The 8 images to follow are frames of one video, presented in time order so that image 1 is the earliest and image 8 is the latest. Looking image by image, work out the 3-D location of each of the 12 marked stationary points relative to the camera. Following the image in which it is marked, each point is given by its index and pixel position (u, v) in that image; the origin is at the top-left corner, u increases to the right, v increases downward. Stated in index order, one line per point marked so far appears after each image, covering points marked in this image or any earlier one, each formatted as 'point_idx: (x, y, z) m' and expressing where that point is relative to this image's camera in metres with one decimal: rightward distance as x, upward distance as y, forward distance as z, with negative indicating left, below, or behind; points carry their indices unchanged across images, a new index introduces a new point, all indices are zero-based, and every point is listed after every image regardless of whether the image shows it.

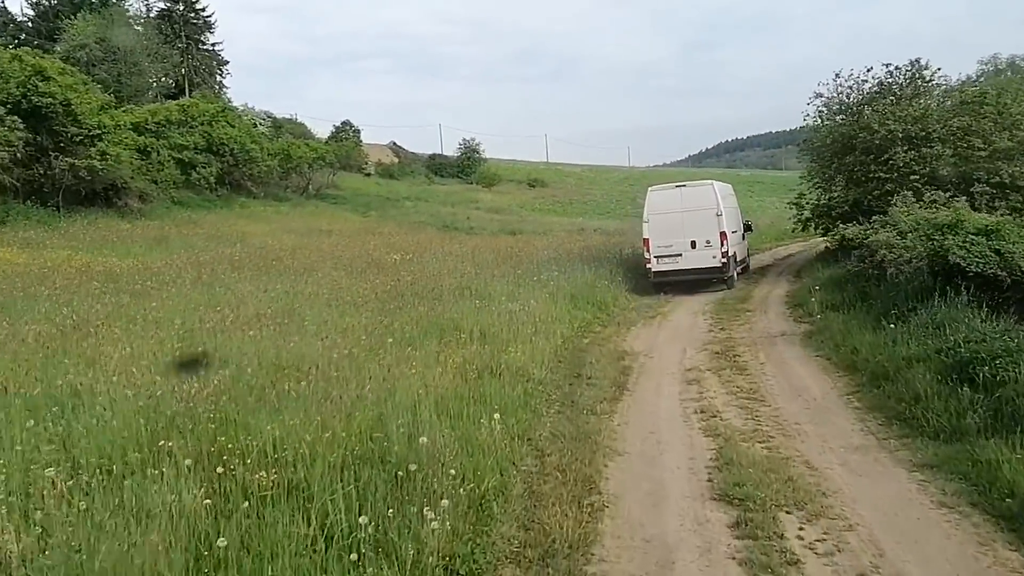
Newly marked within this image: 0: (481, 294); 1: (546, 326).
0: (-0.5, -0.2, +14.1) m
1: (+0.5, -0.5, +11.8) m
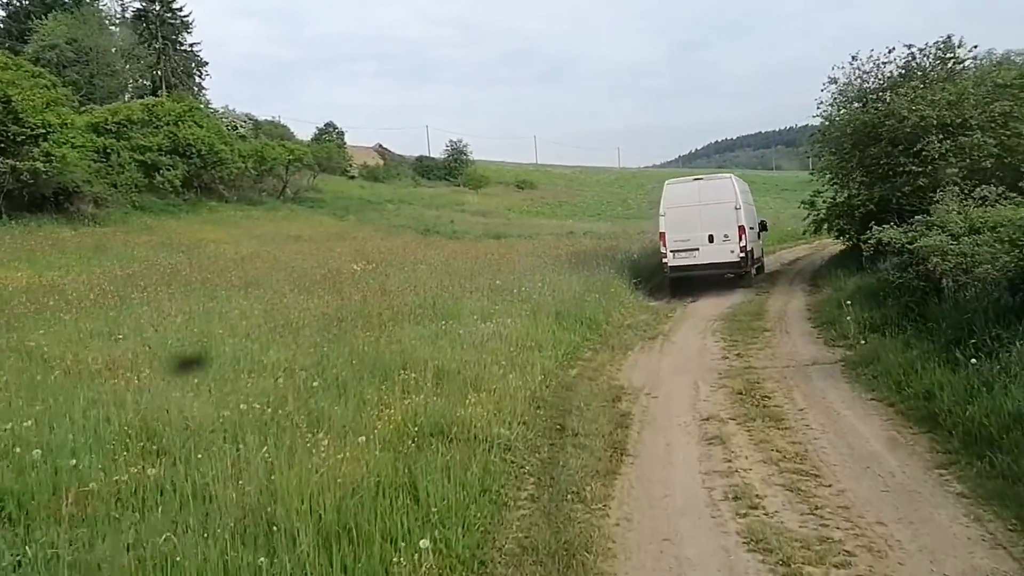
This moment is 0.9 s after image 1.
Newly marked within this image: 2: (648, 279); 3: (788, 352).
0: (-0.8, -0.4, +11.8) m
1: (+0.1, -0.7, +9.5) m
2: (+2.8, +0.2, +18.8) m
3: (+3.2, -0.7, +10.3) m
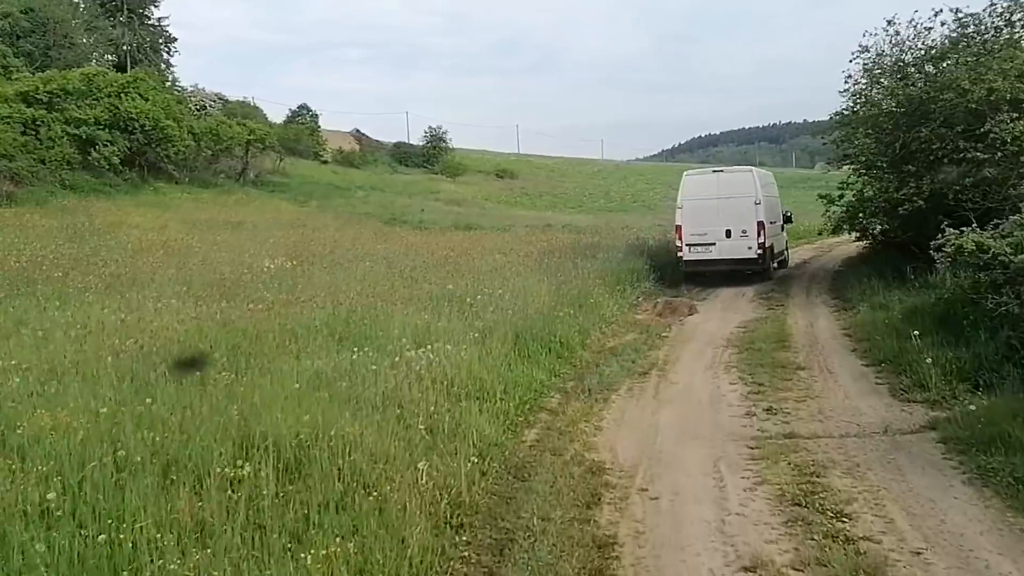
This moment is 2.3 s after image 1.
0: (-1.4, -0.5, +8.6) m
1: (-0.4, -0.9, +6.3) m
2: (+2.1, +0.1, +15.6) m
3: (+2.6, -1.0, +7.1) m
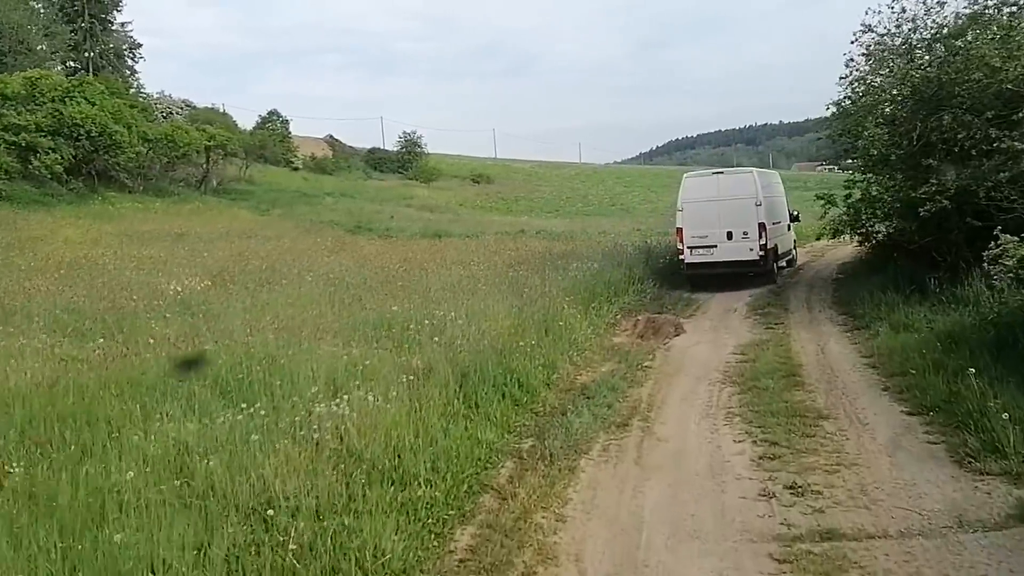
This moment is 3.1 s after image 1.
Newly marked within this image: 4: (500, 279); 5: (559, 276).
0: (-1.8, -0.8, +6.6) m
1: (-0.8, -1.1, +4.3) m
2: (+1.5, -0.2, +13.7) m
3: (+2.2, -1.1, +5.2) m
4: (-0.2, +0.1, +14.0) m
5: (+0.7, +0.2, +14.3) m
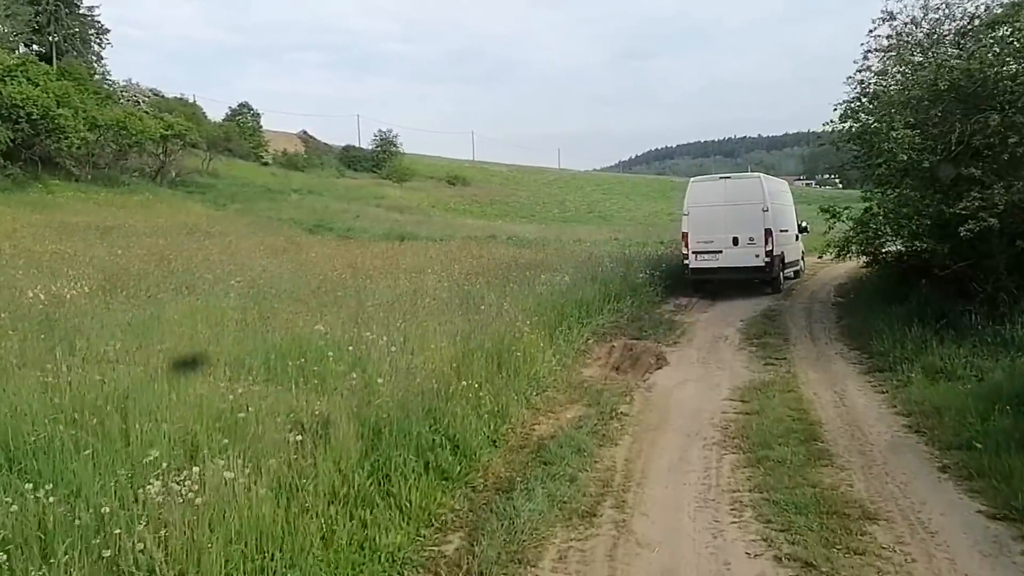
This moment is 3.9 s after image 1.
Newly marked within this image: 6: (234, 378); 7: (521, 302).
0: (-2.2, -0.9, +4.5) m
1: (-1.1, -1.3, +2.3) m
2: (+0.9, -0.4, +11.8) m
3: (+1.8, -1.4, +3.3) m
4: (-0.8, -0.1, +12.0) m
5: (+0.1, -0.1, +12.3) m
6: (-2.1, -0.6, +6.7) m
7: (+0.1, -0.2, +11.4) m
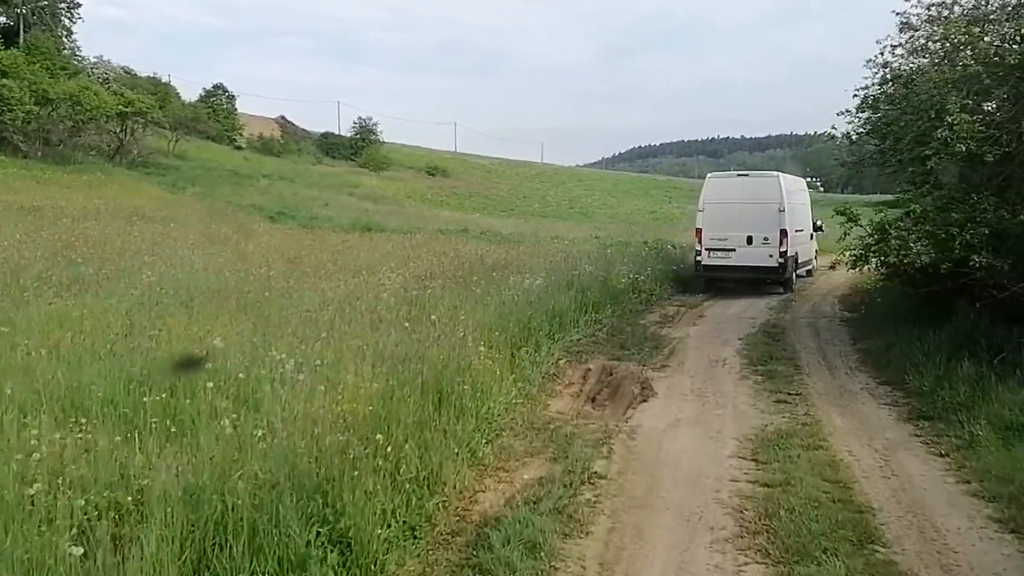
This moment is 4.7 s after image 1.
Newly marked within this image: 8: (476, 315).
0: (-2.6, -1.0, +2.5) m
1: (-1.4, -1.4, +0.3) m
2: (+0.5, -0.5, +9.8) m
3: (+1.5, -1.6, +1.4) m
4: (-1.2, -0.1, +10.0) m
5: (-0.3, -0.1, +10.3) m
6: (-2.4, -0.7, +4.7) m
7: (-0.3, -0.3, +9.4) m
8: (-0.3, -0.3, +9.2) m
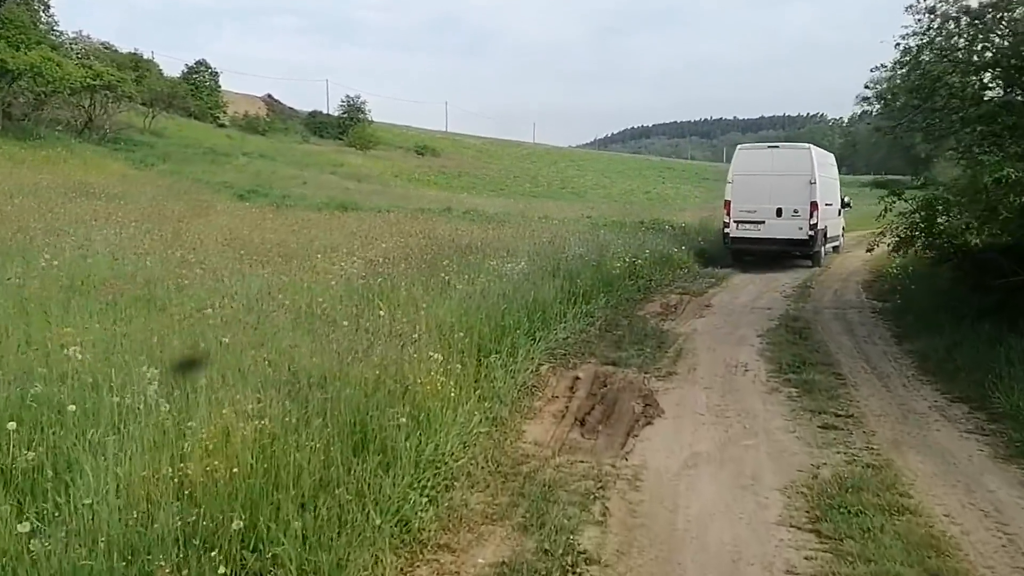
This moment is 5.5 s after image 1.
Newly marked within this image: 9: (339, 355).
0: (-2.8, -1.0, +0.6) m
1: (-1.6, -1.5, -1.6) m
2: (+0.2, -0.4, +7.9) m
3: (+1.3, -1.6, -0.5) m
4: (-1.5, 0.0, +8.1) m
5: (-0.6, 0.0, +8.4) m
6: (-2.7, -0.7, +2.8) m
7: (-0.6, -0.2, +7.5) m
8: (-0.6, -0.2, +7.3) m
9: (-1.0, -0.4, +5.5) m
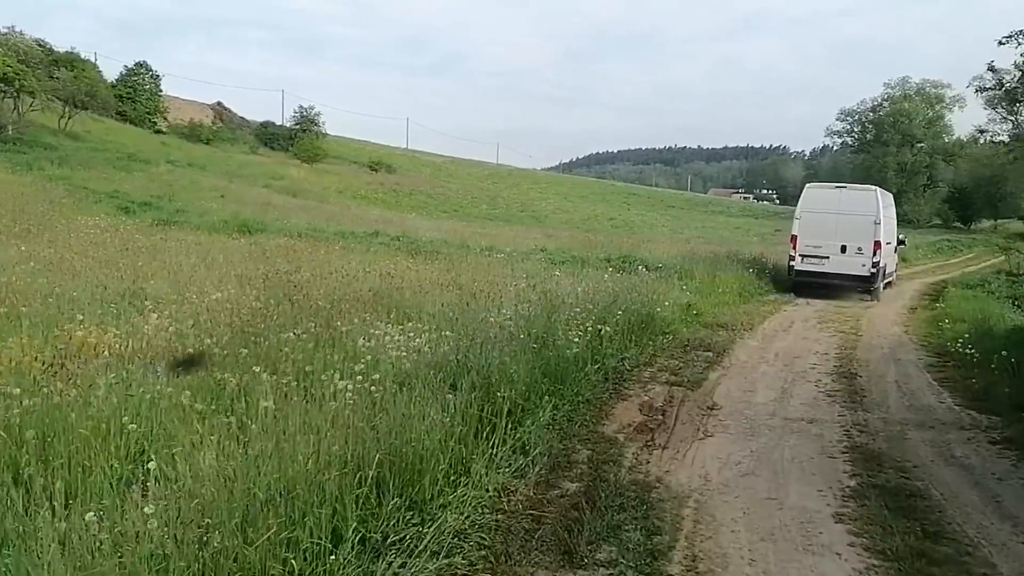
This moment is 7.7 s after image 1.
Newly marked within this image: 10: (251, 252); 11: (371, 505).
0: (-3.2, -1.4, -4.1) m
1: (-1.9, -1.8, -6.2) m
2: (-0.5, -1.1, +3.4) m
3: (+0.9, -2.1, -5.0) m
4: (-2.2, -0.6, +3.5) m
5: (-1.3, -0.6, +3.8) m
6: (-3.2, -1.1, -1.9) m
7: (-1.3, -0.8, +2.9) m
8: (-1.3, -0.8, +2.7) m
9: (-1.7, -0.9, +0.9) m
10: (-3.9, +0.5, +13.3) m
11: (-0.5, -0.9, +4.0) m
